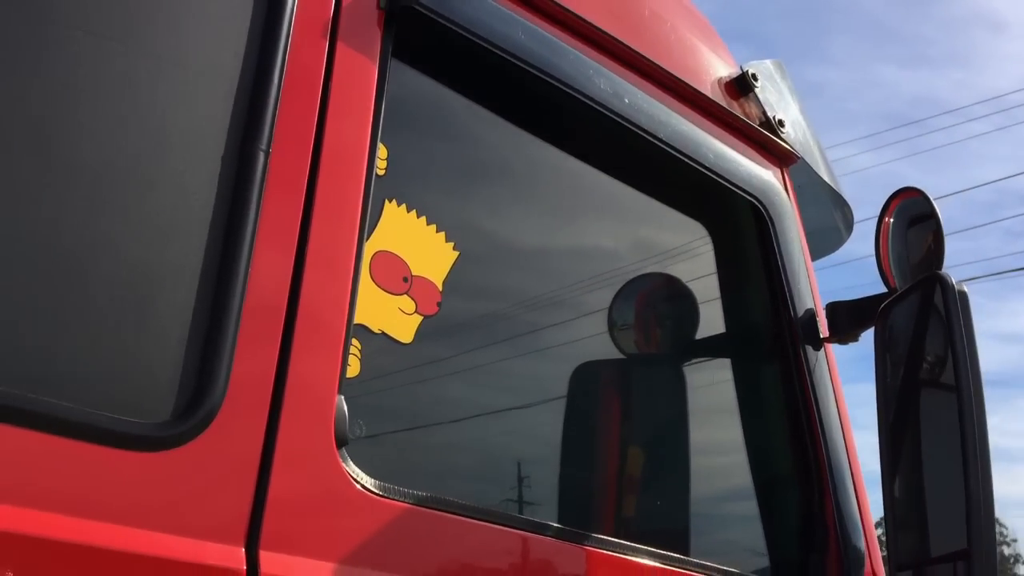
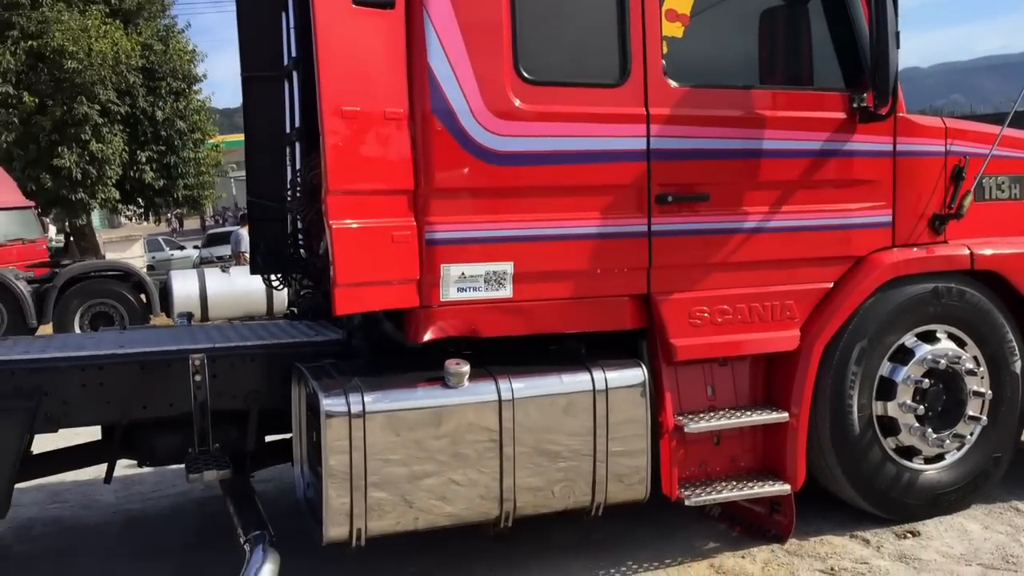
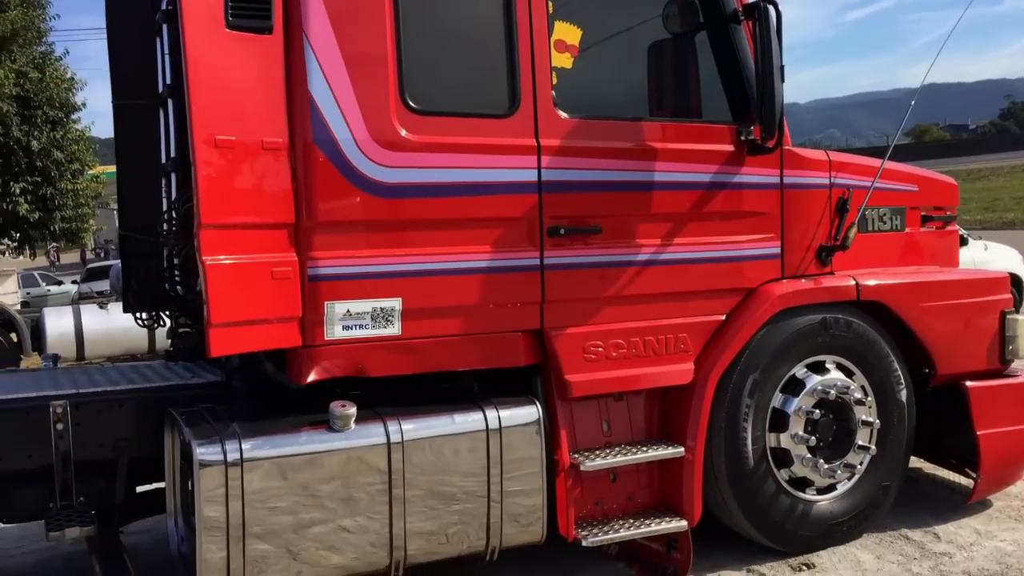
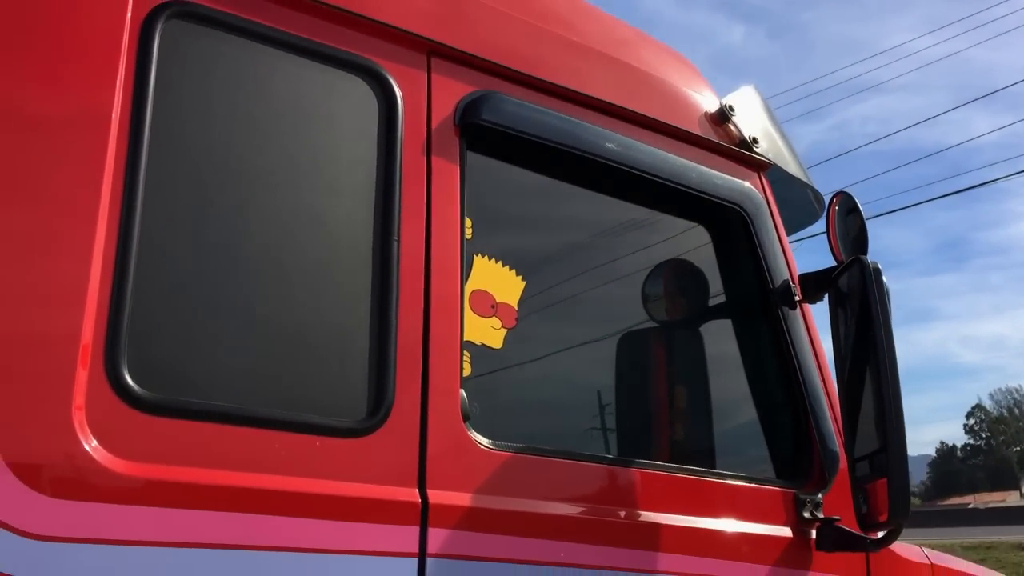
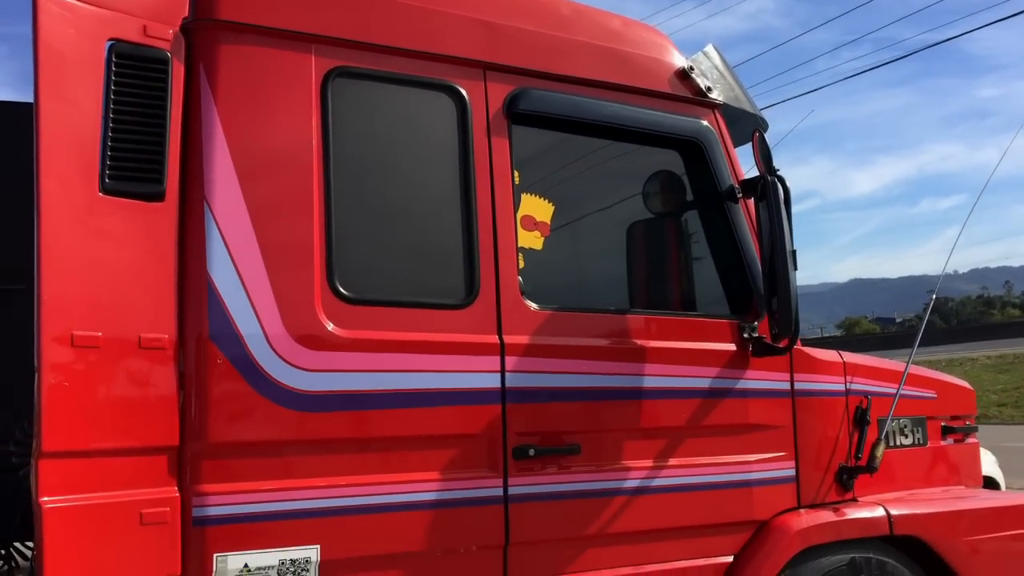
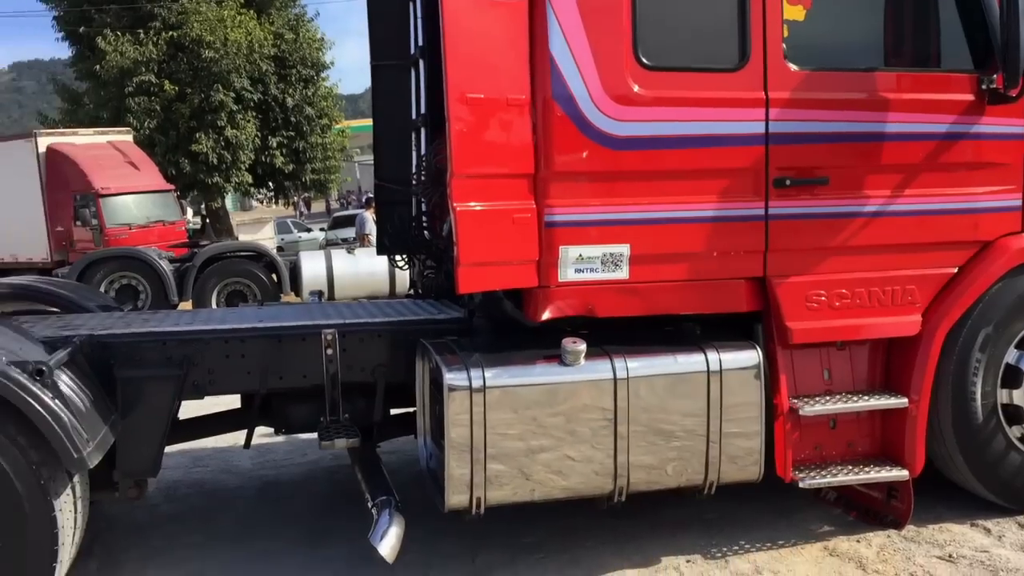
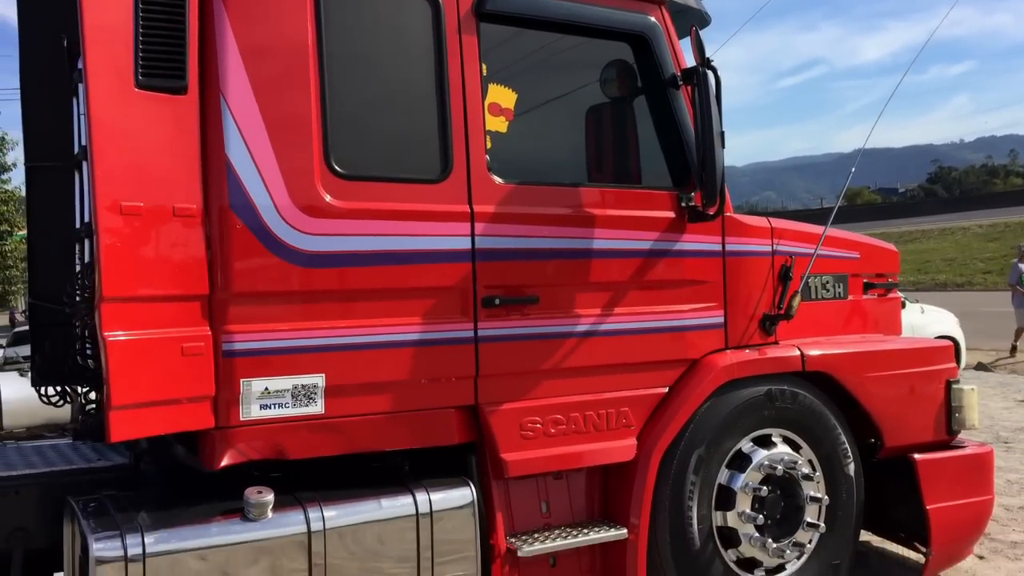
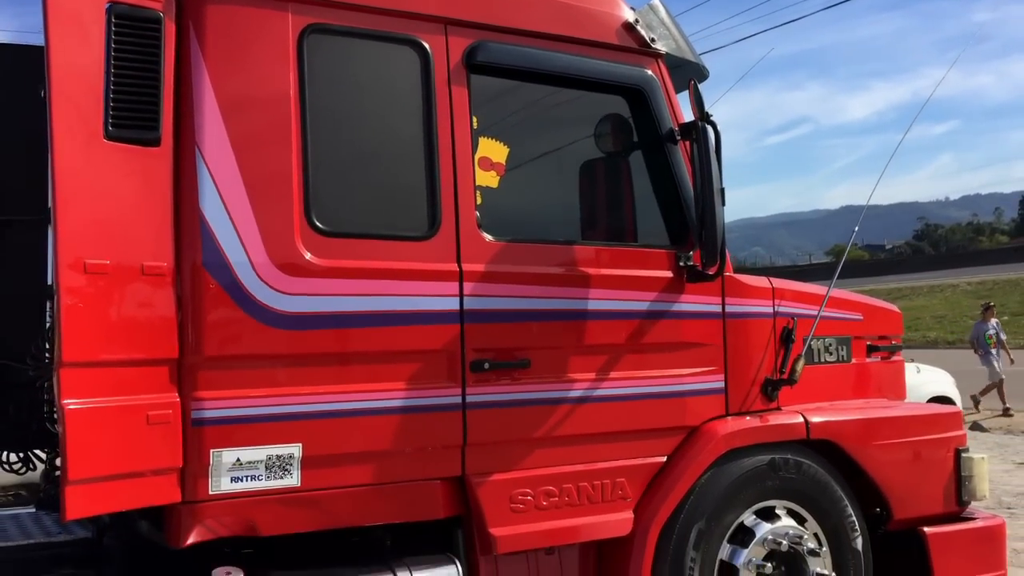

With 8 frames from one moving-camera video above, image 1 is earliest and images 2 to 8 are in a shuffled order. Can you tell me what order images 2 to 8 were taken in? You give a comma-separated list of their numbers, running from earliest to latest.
4, 5, 8, 7, 3, 2, 6
